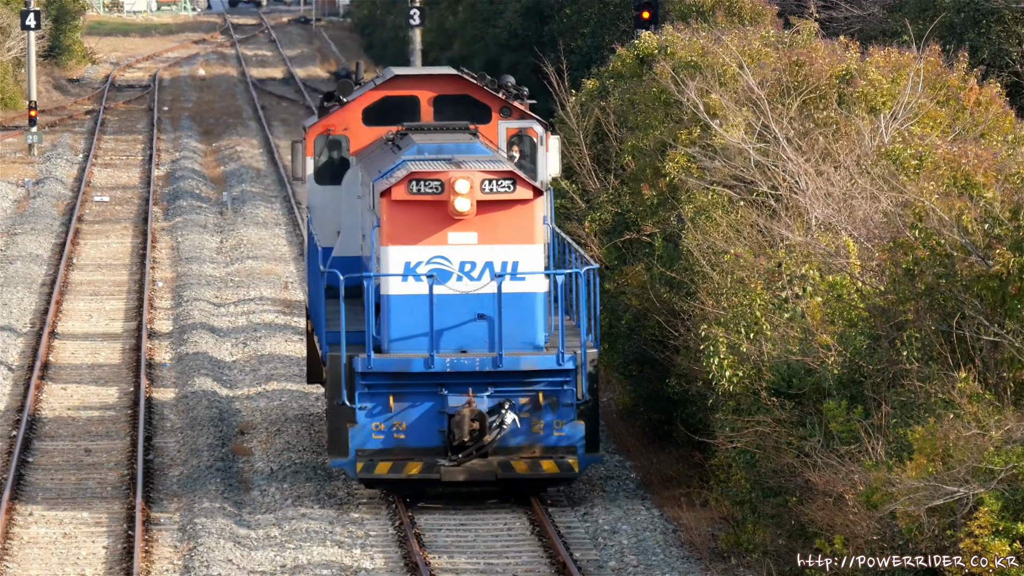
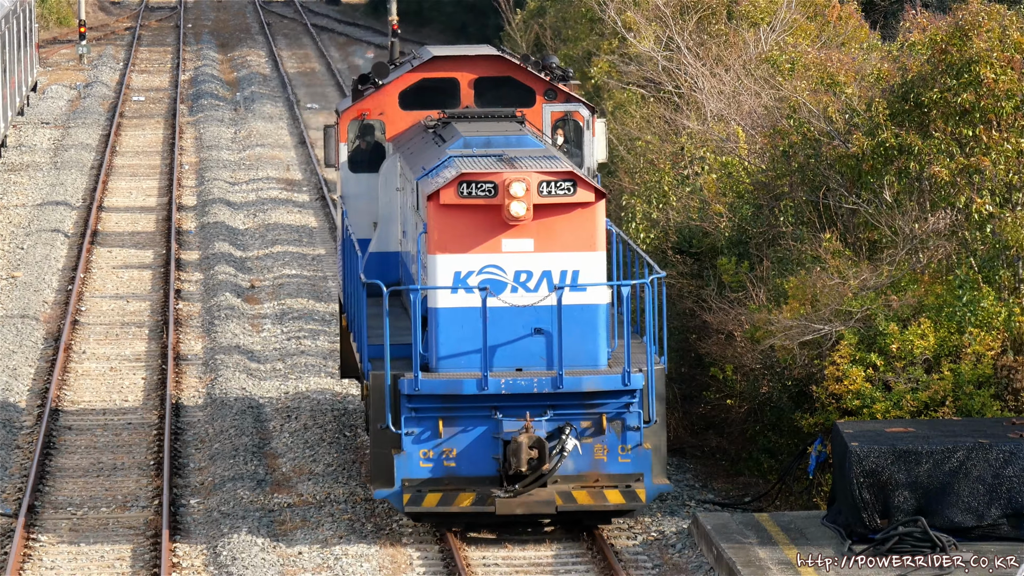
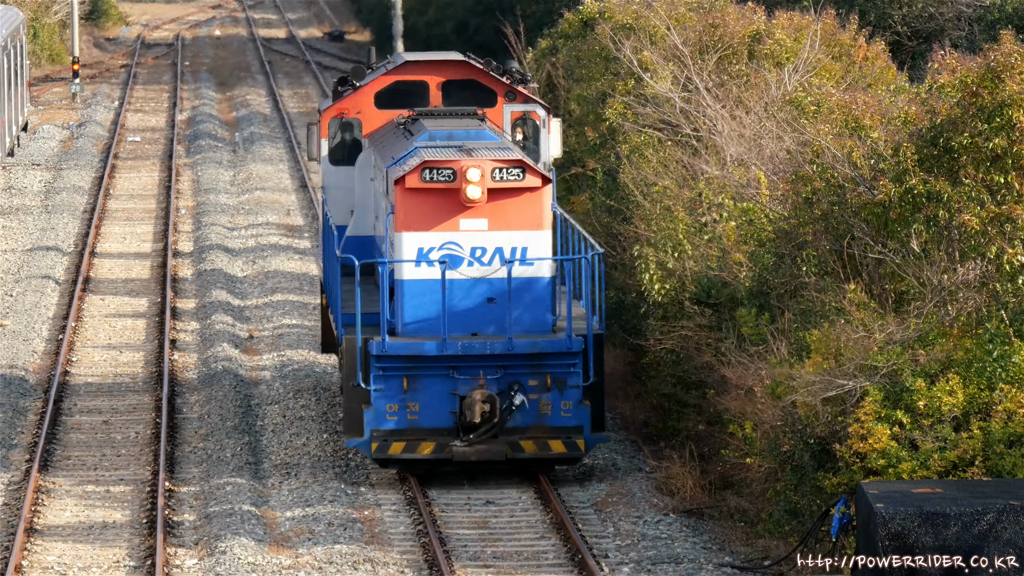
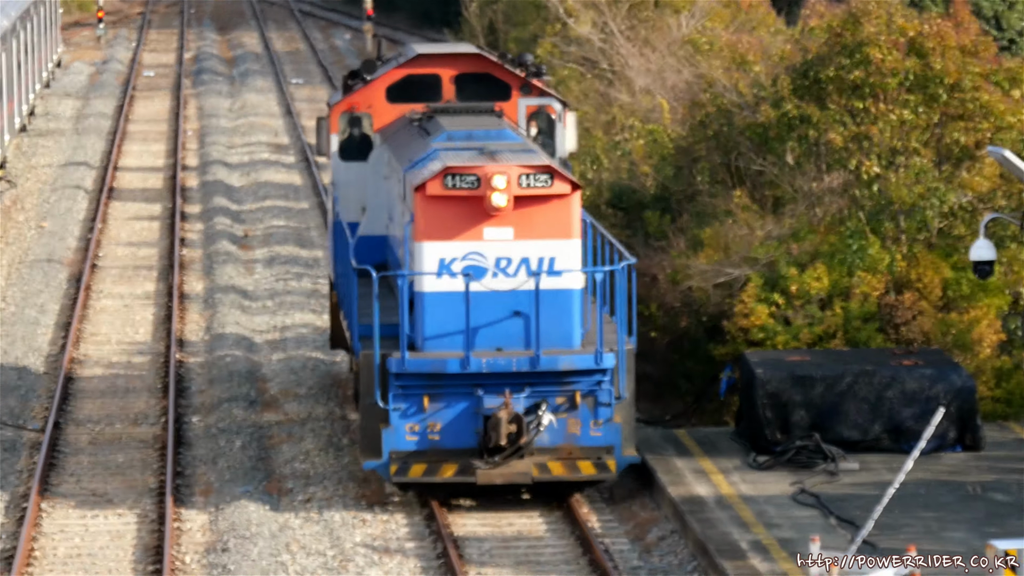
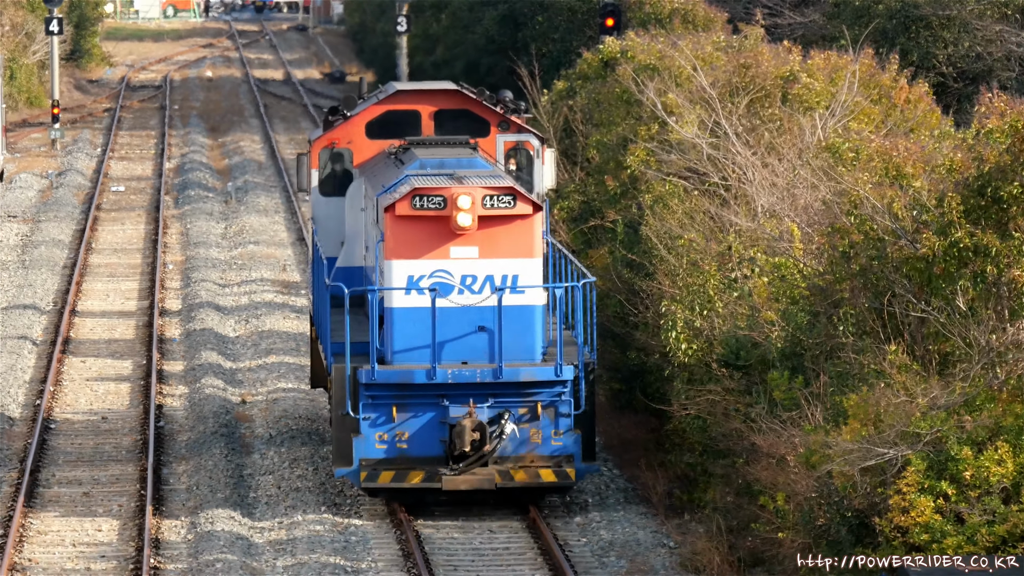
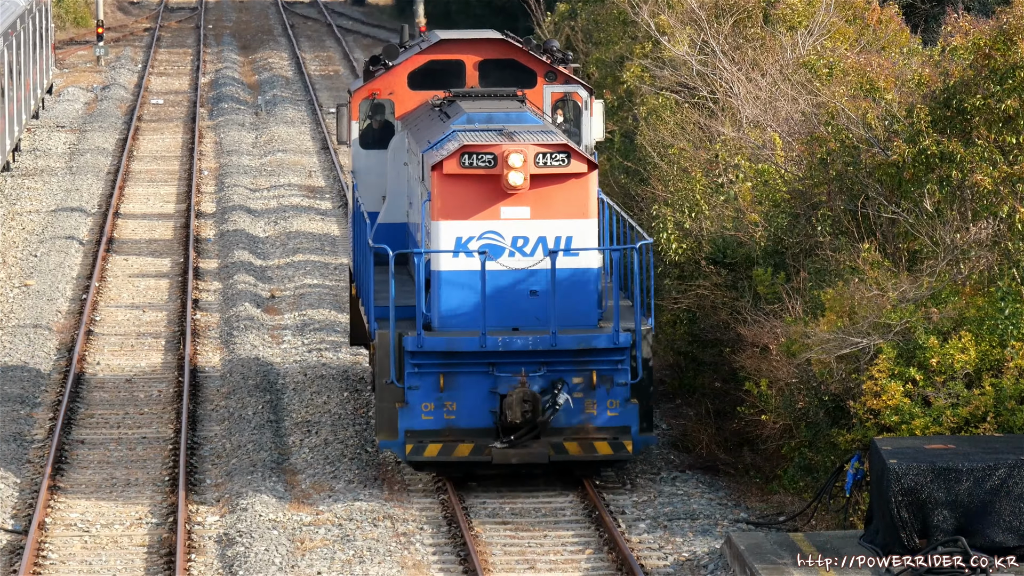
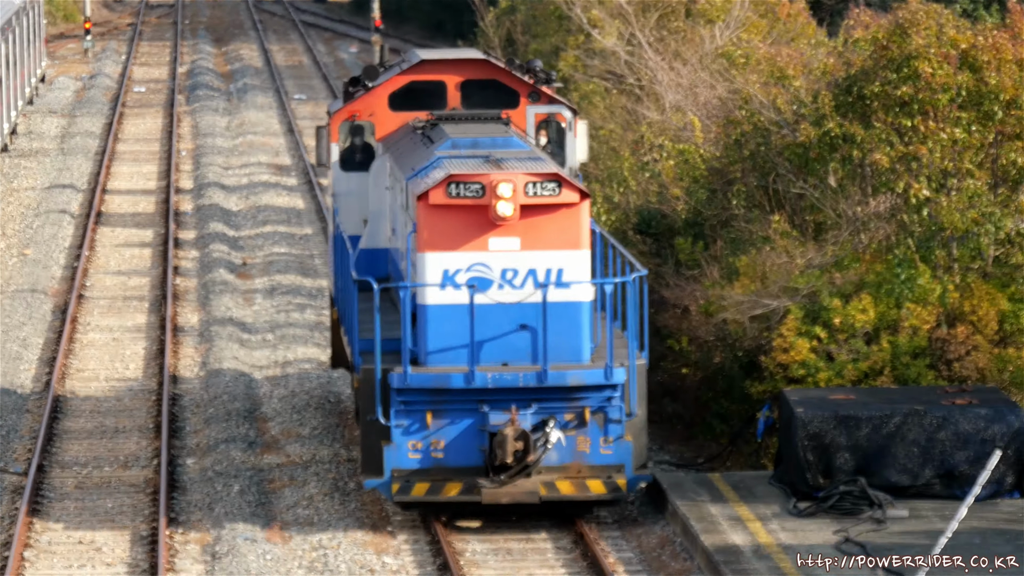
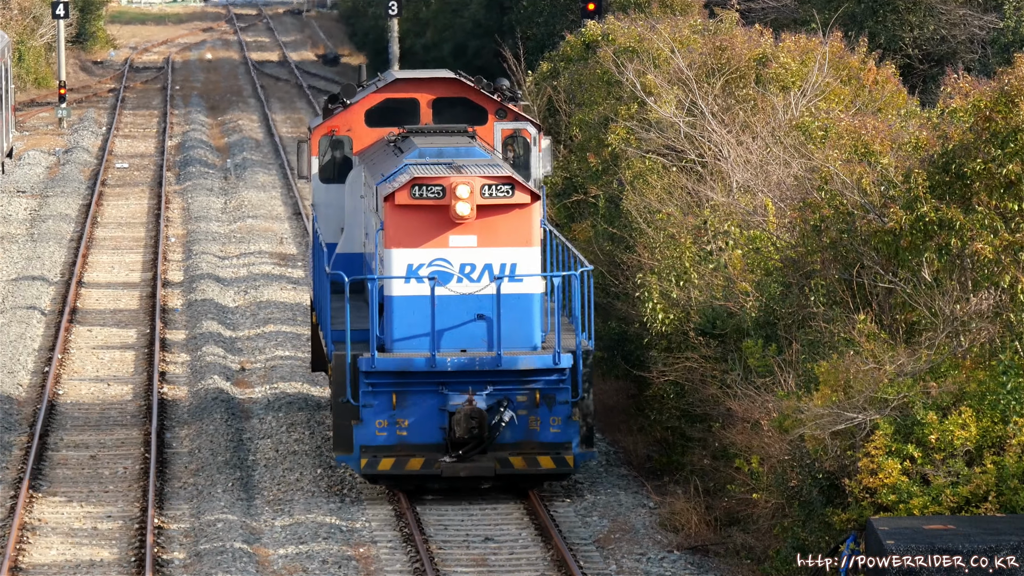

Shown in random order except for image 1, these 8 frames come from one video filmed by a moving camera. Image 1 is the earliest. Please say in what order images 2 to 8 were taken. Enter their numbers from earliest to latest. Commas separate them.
5, 8, 3, 6, 2, 7, 4
